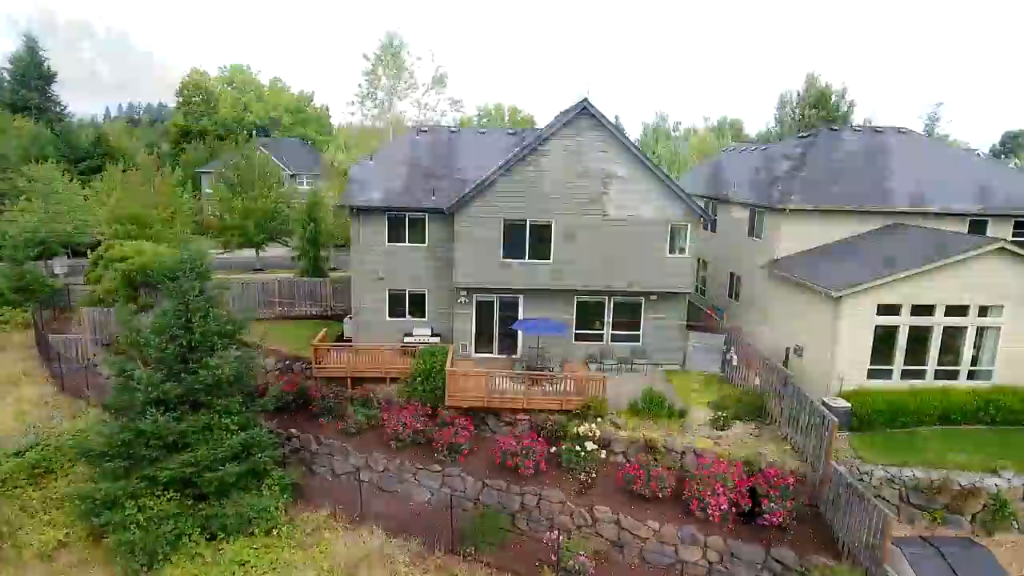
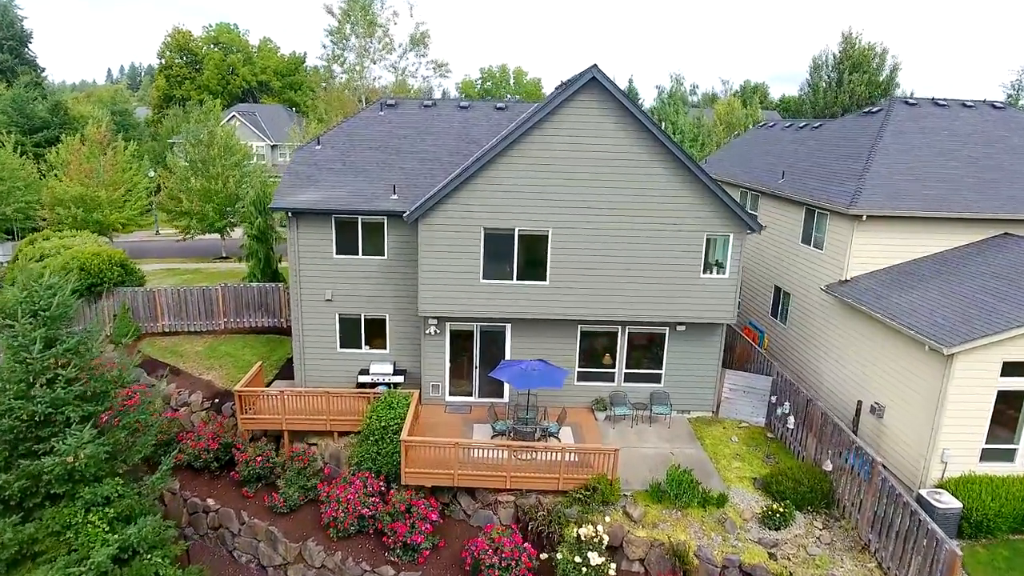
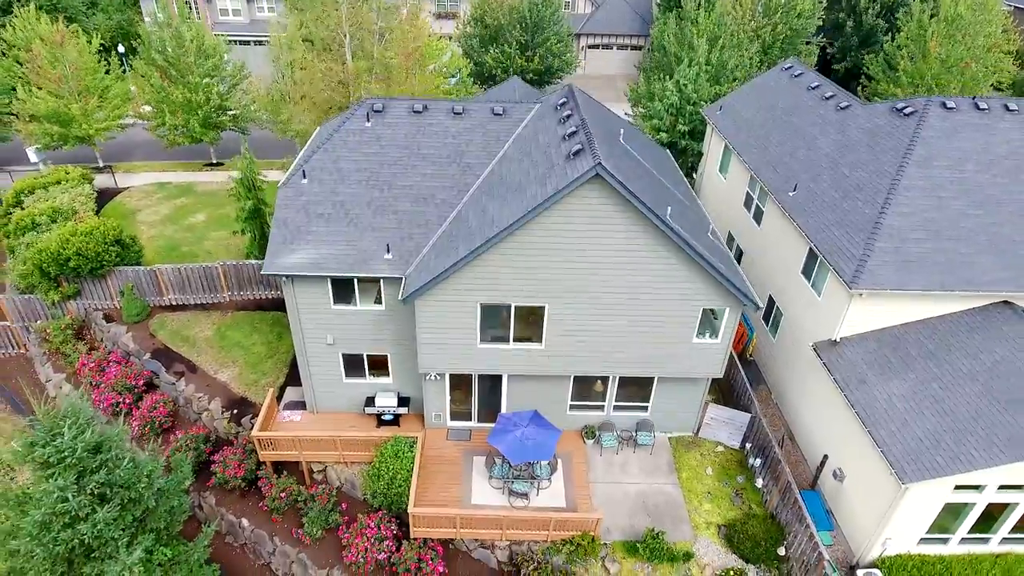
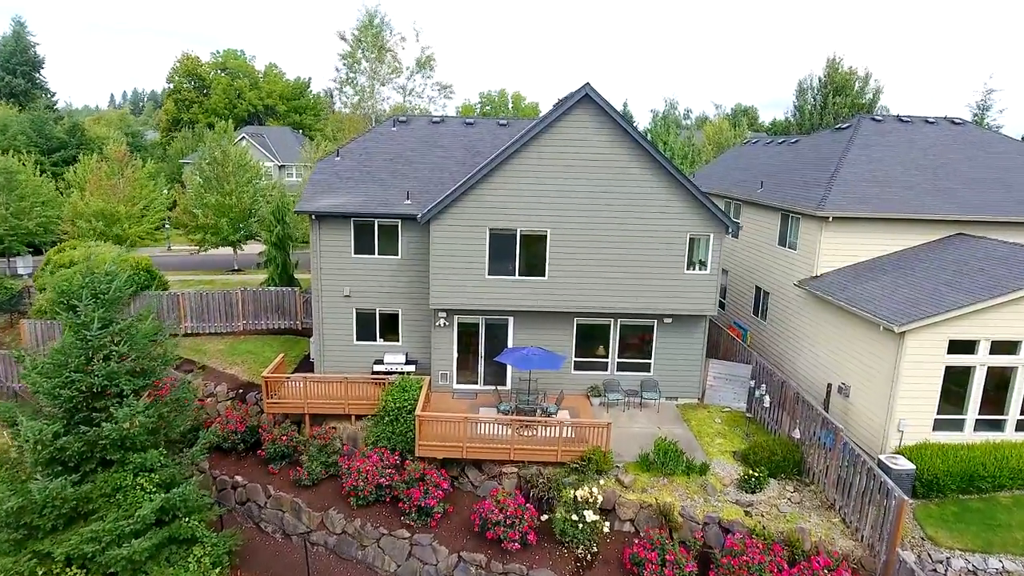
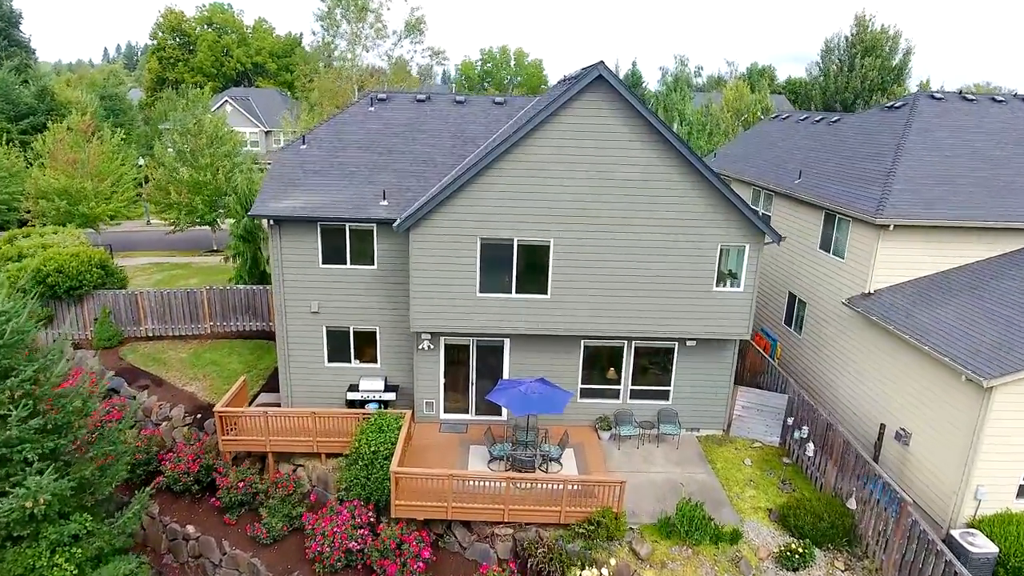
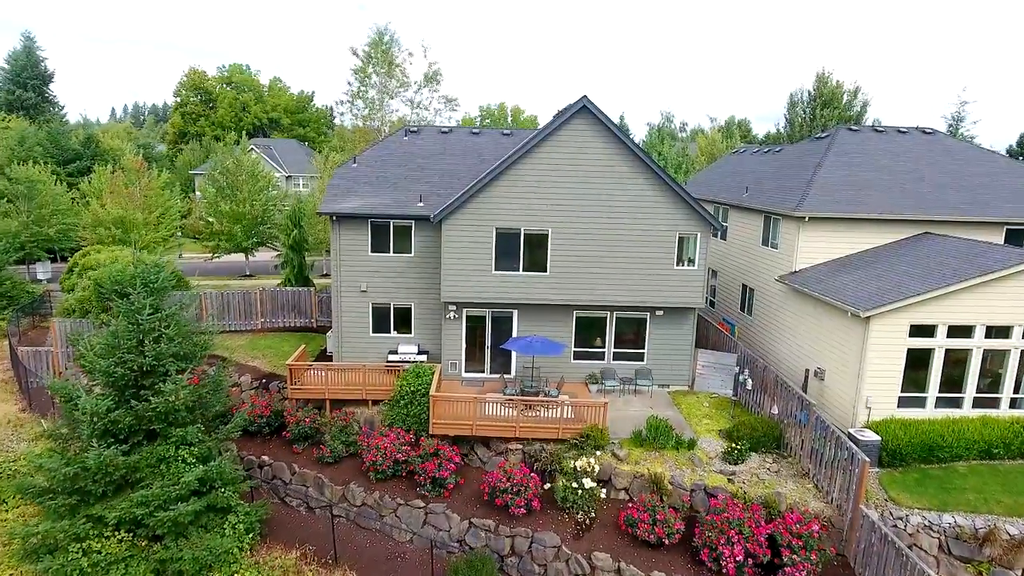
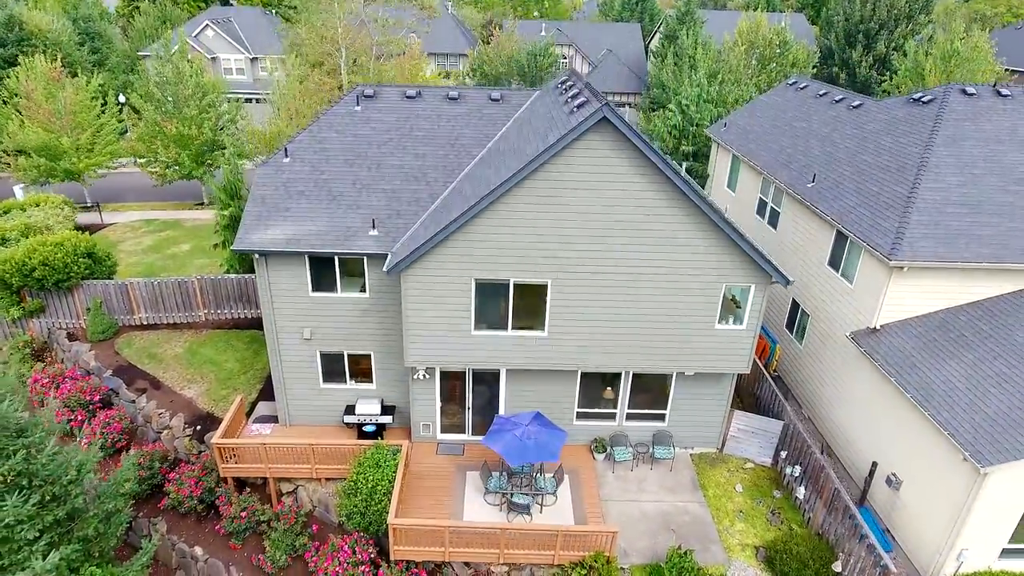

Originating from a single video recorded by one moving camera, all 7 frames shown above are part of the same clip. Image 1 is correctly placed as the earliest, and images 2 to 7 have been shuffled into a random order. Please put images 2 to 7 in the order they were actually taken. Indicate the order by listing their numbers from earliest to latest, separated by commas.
6, 4, 2, 5, 7, 3
